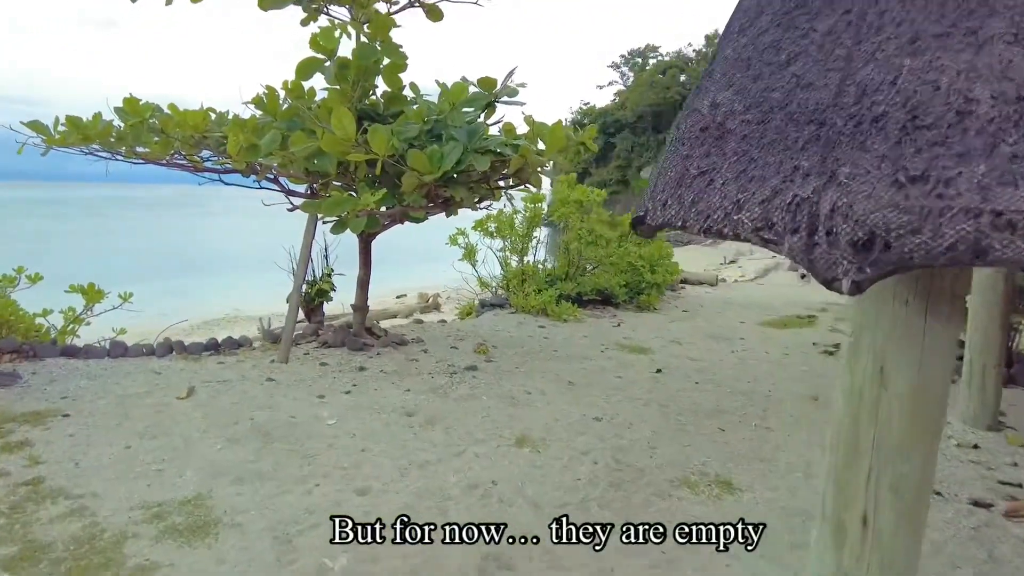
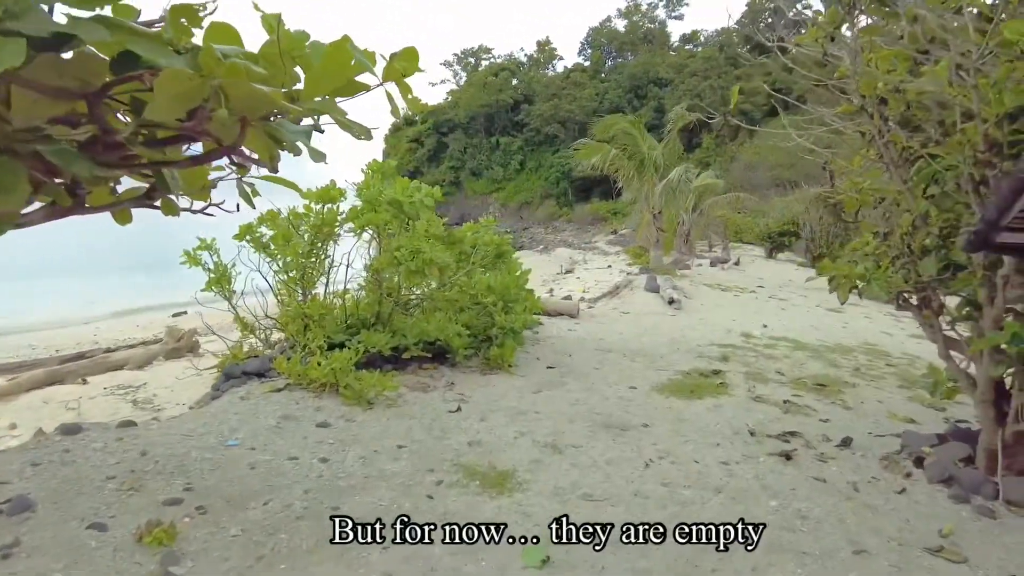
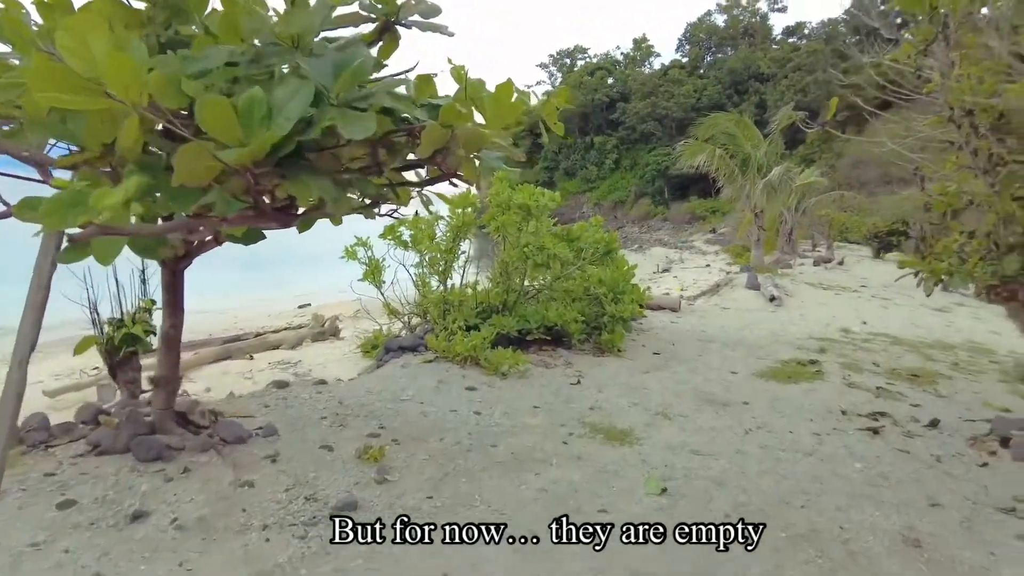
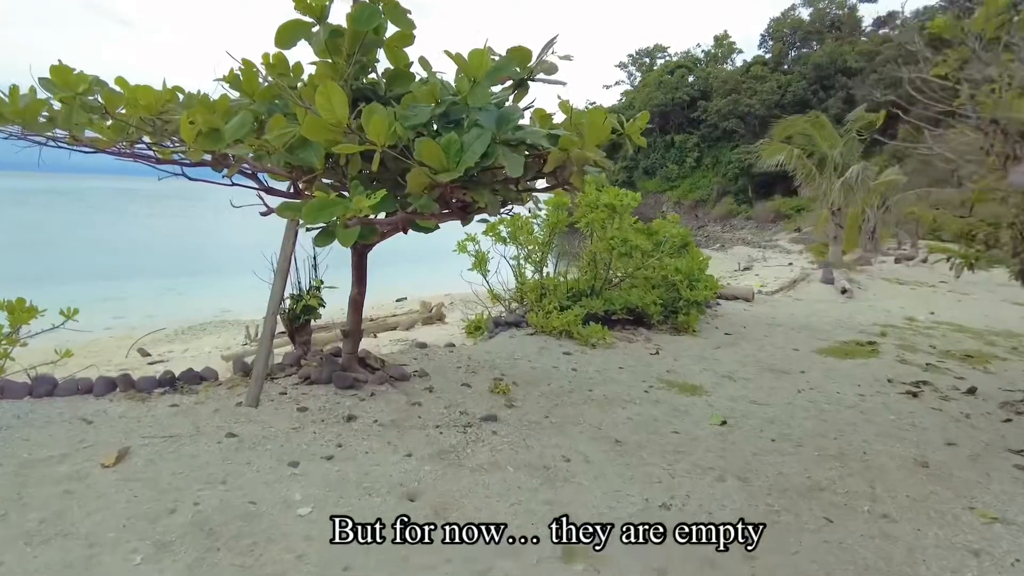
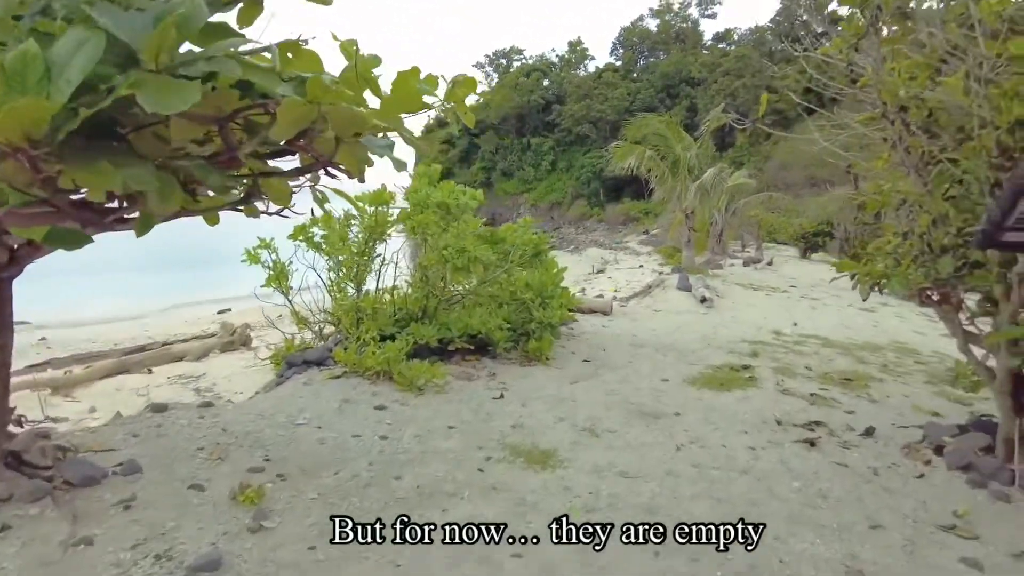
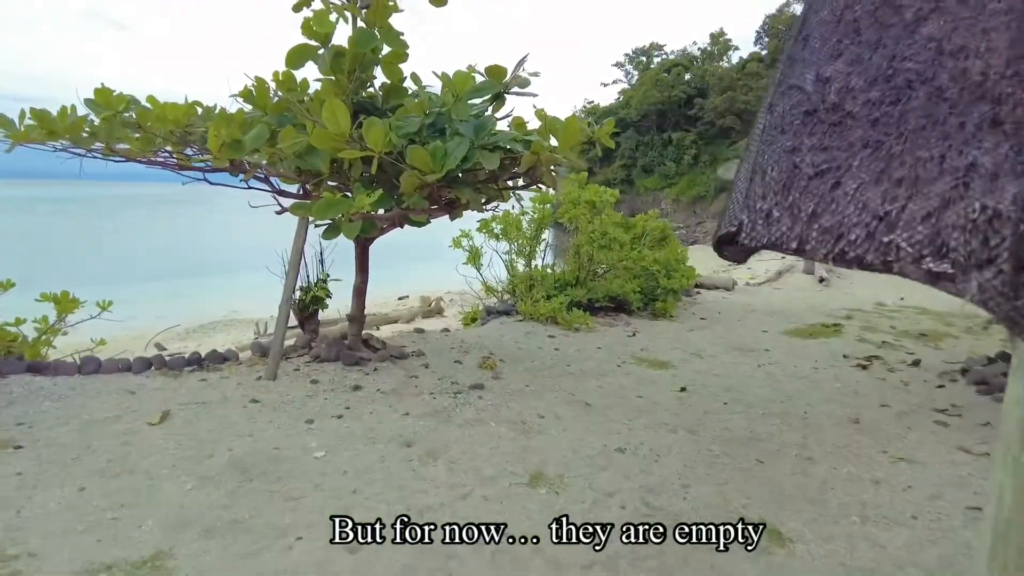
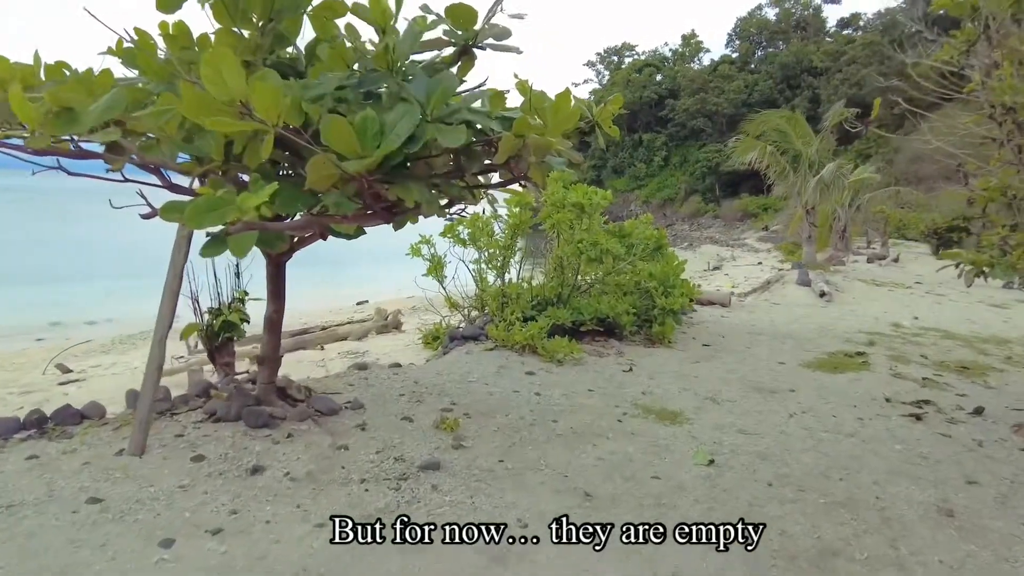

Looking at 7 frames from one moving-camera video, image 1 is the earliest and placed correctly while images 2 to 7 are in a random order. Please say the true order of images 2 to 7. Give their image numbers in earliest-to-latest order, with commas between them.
6, 4, 7, 3, 5, 2
